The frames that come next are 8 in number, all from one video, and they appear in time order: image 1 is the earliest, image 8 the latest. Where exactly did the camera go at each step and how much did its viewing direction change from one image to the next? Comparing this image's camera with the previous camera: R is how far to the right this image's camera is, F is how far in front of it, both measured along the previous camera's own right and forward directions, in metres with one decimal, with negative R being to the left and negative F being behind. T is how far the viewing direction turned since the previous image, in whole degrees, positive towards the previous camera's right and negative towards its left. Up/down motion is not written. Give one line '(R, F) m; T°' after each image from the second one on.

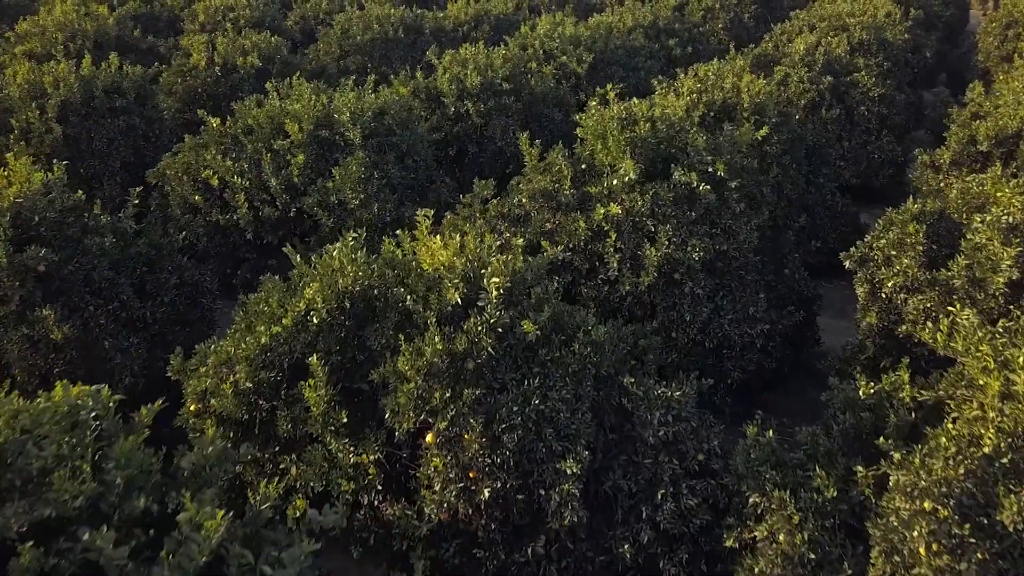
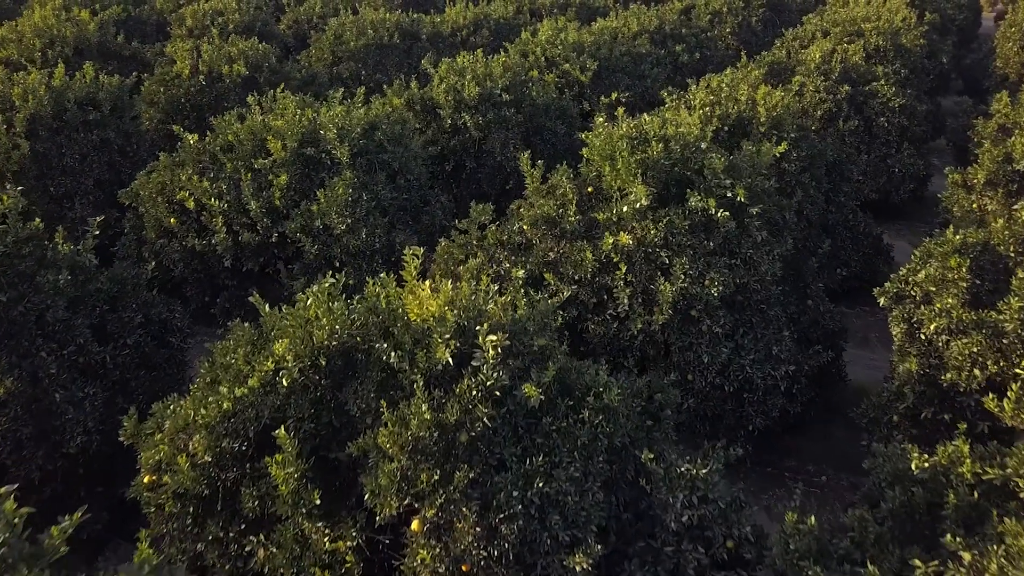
(0.0, +0.7) m; 0°
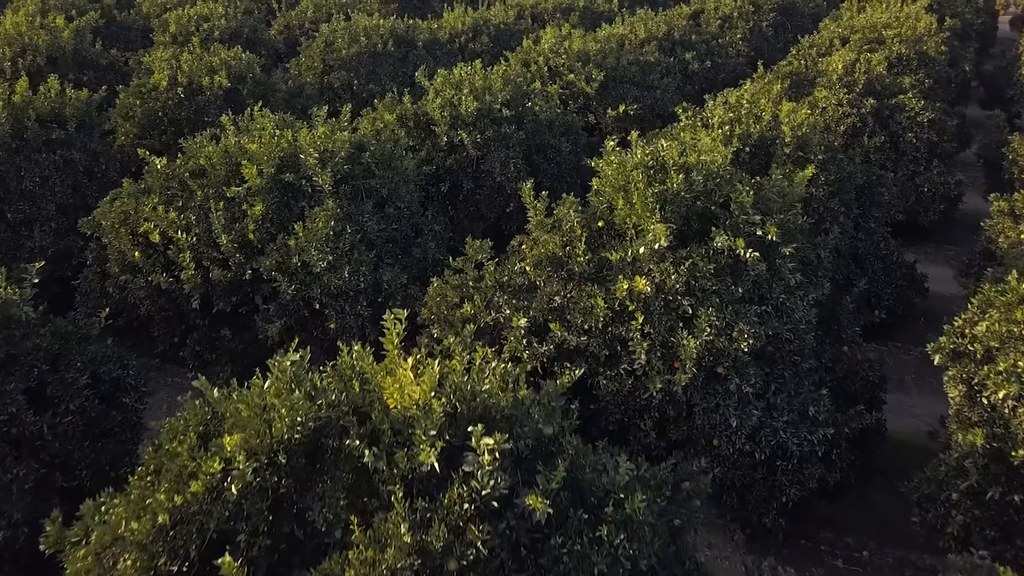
(0.0, +0.8) m; 0°
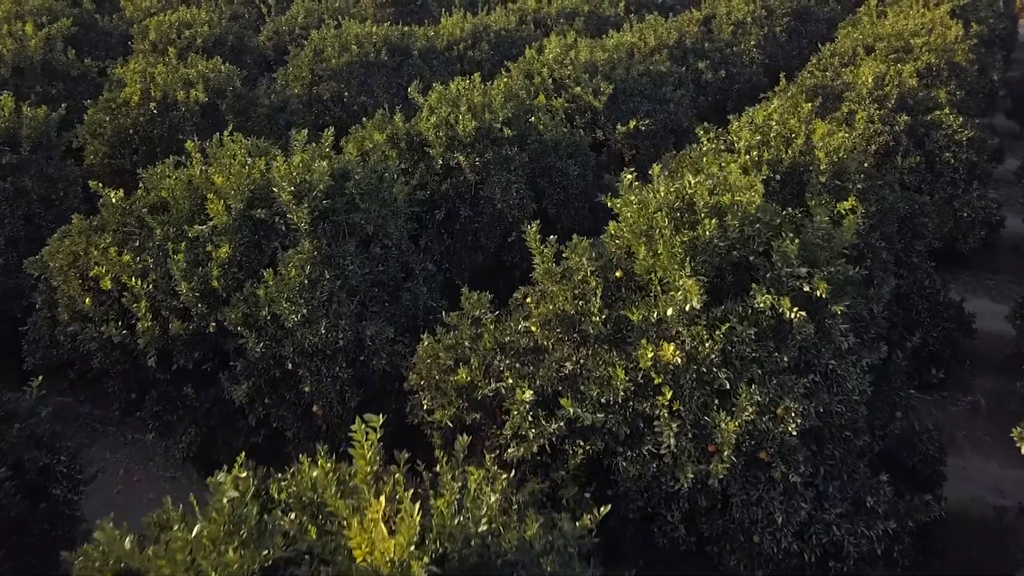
(0.0, +0.9) m; 0°
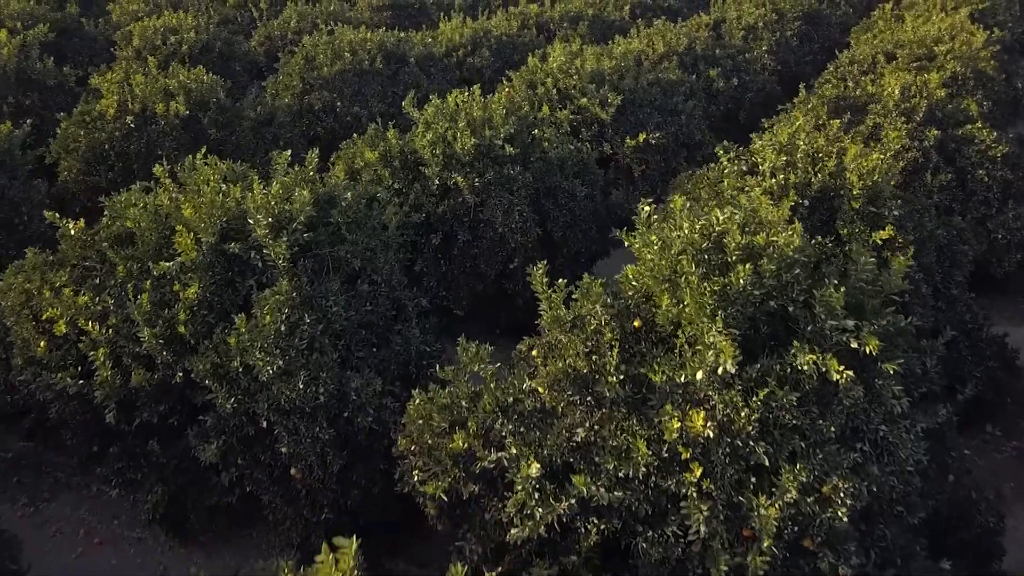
(0.0, +0.7) m; 0°
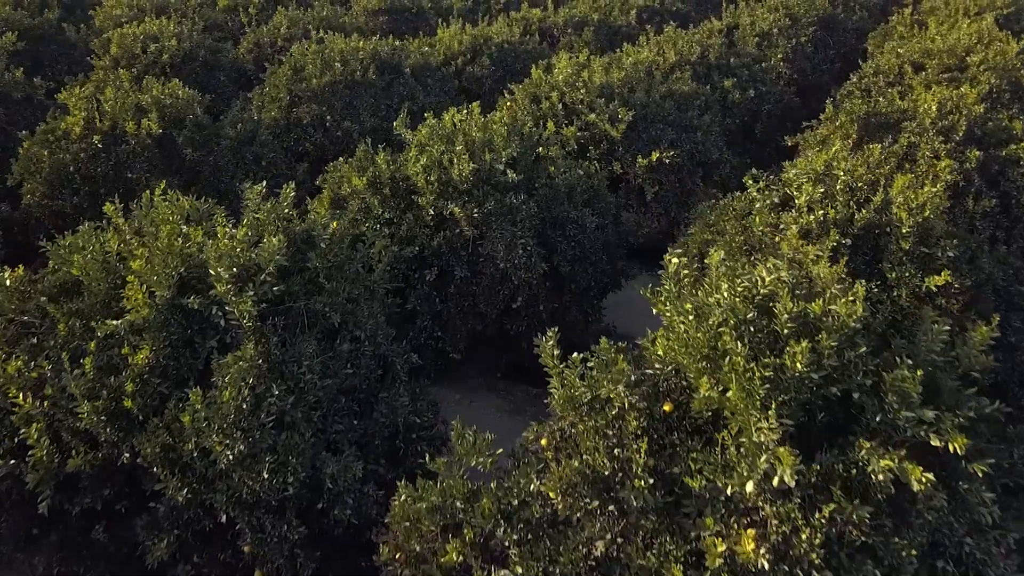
(0.0, +0.8) m; 0°
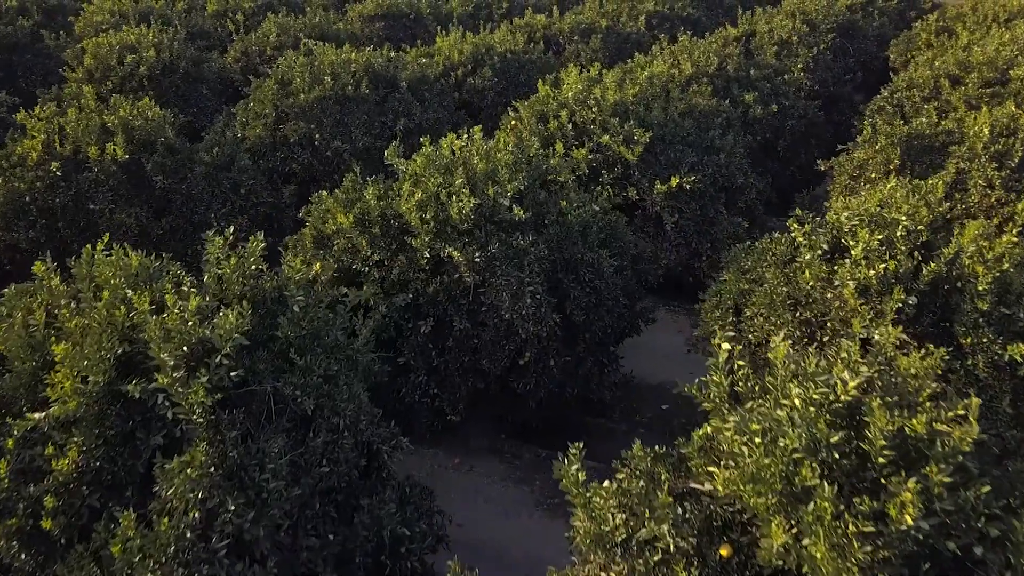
(-0.1, +0.9) m; 0°
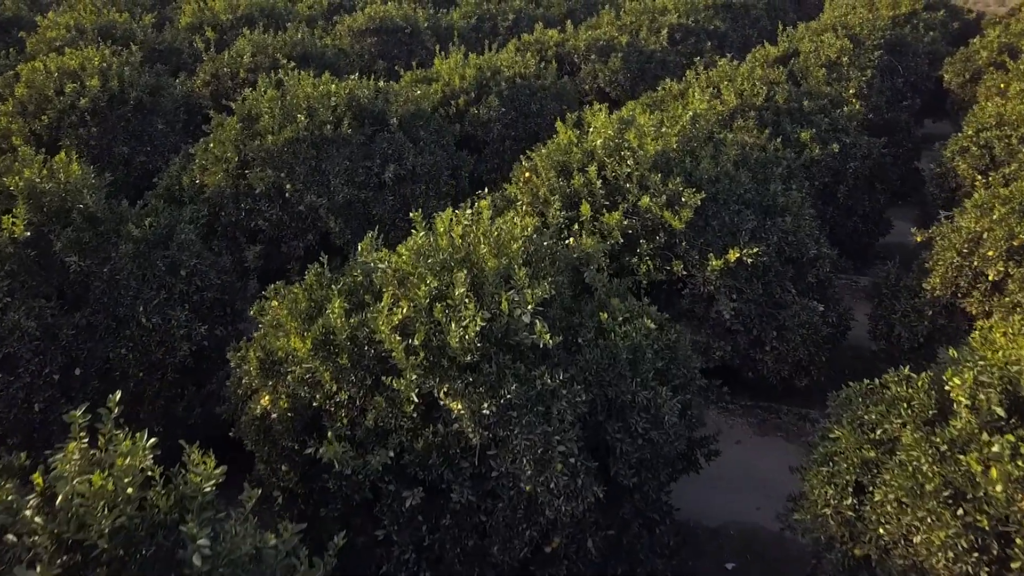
(-0.1, +1.9) m; 0°
